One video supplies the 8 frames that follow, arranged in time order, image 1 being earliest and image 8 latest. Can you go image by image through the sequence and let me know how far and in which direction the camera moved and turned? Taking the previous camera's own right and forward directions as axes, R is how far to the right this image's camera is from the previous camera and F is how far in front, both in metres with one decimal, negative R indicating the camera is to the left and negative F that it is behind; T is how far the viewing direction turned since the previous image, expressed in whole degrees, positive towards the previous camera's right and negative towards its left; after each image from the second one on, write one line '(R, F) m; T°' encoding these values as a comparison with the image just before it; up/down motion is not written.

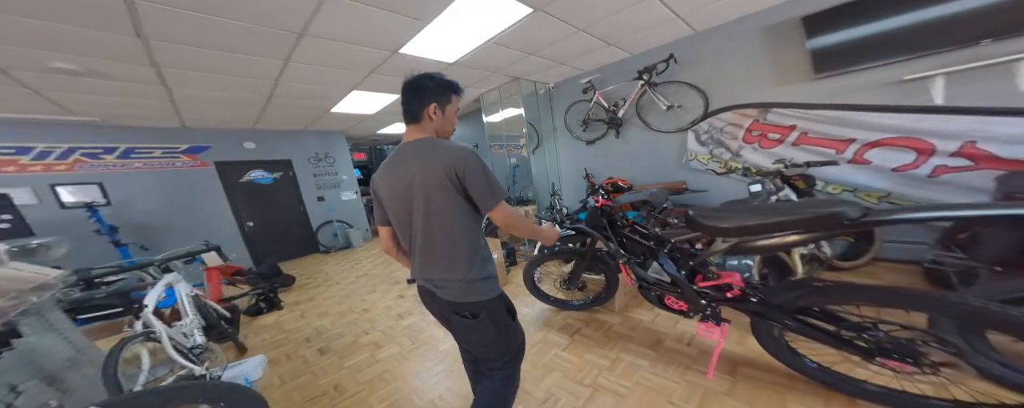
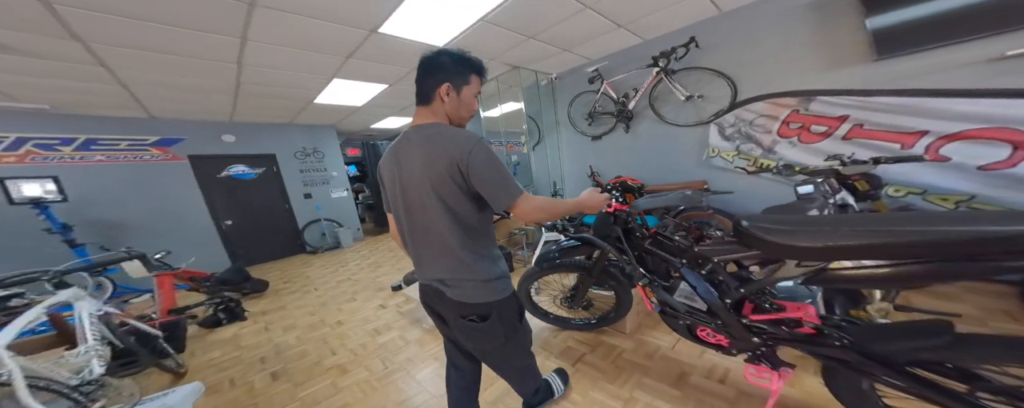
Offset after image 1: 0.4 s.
(+0.1, +0.3) m; 0°
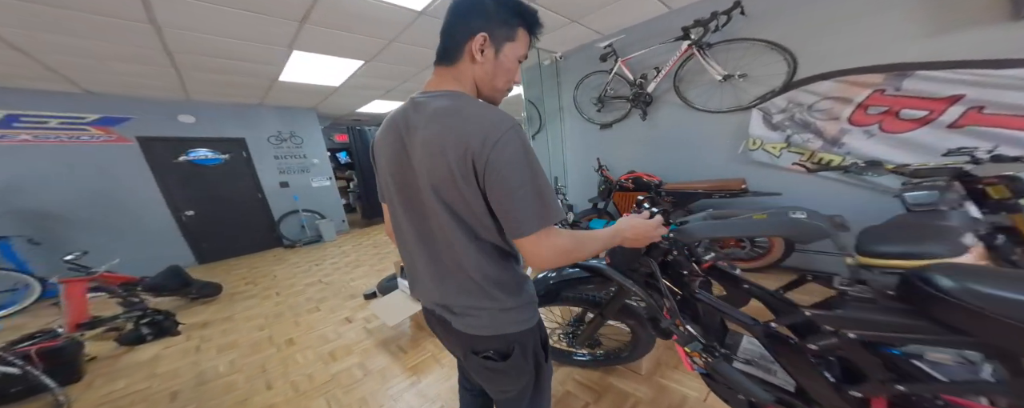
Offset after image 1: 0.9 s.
(+0.1, +0.4) m; 0°
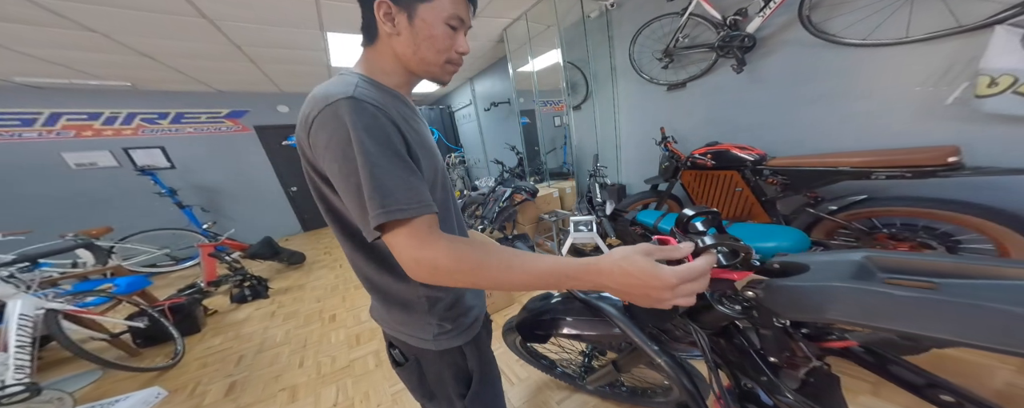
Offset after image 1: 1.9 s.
(+0.3, +0.3) m; -15°
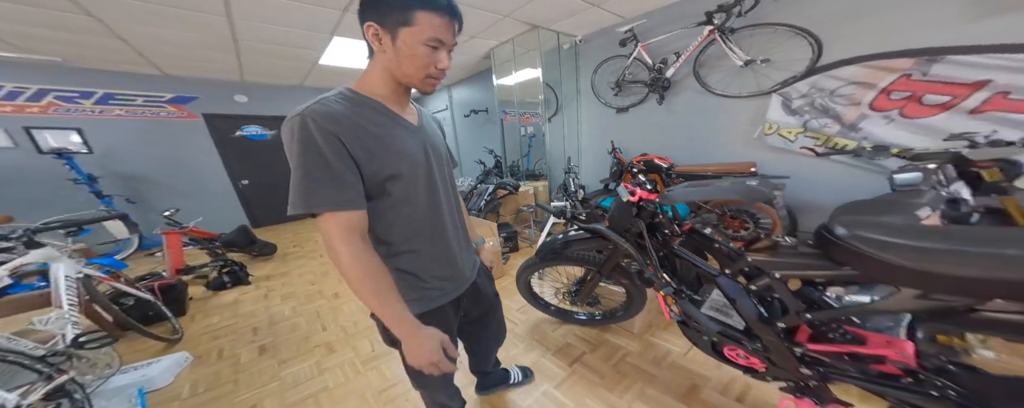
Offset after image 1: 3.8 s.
(-0.4, -0.4) m; +11°
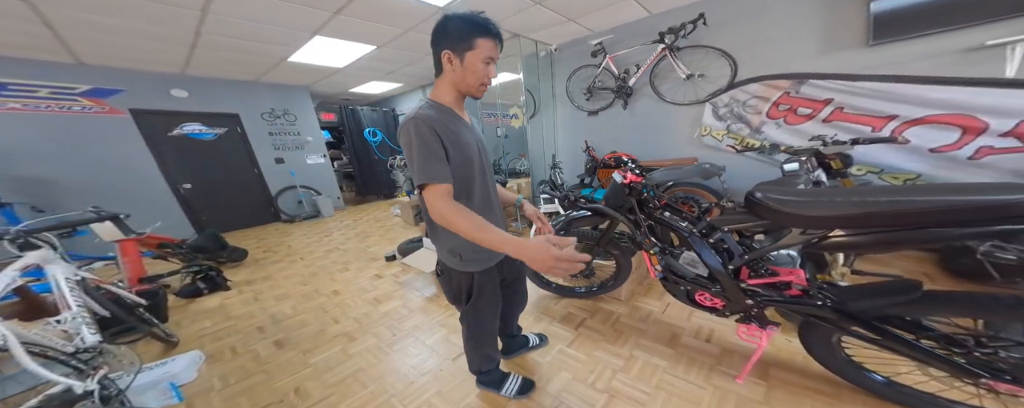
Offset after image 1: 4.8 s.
(-0.3, -0.2) m; +9°
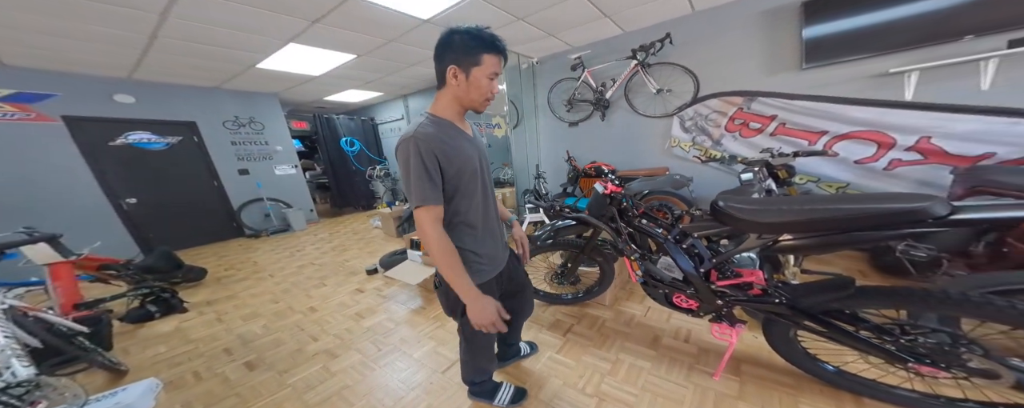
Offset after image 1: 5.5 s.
(-0.1, 0.0) m; +4°
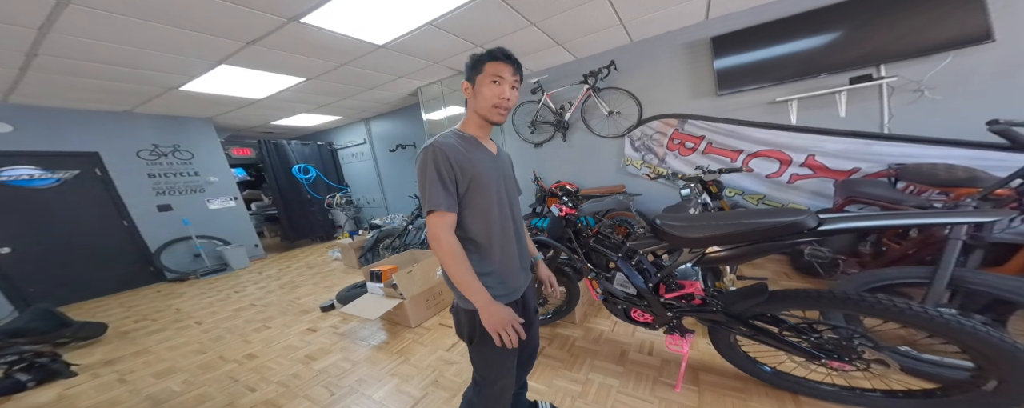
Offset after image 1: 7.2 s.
(+0.1, 0.0) m; +6°
